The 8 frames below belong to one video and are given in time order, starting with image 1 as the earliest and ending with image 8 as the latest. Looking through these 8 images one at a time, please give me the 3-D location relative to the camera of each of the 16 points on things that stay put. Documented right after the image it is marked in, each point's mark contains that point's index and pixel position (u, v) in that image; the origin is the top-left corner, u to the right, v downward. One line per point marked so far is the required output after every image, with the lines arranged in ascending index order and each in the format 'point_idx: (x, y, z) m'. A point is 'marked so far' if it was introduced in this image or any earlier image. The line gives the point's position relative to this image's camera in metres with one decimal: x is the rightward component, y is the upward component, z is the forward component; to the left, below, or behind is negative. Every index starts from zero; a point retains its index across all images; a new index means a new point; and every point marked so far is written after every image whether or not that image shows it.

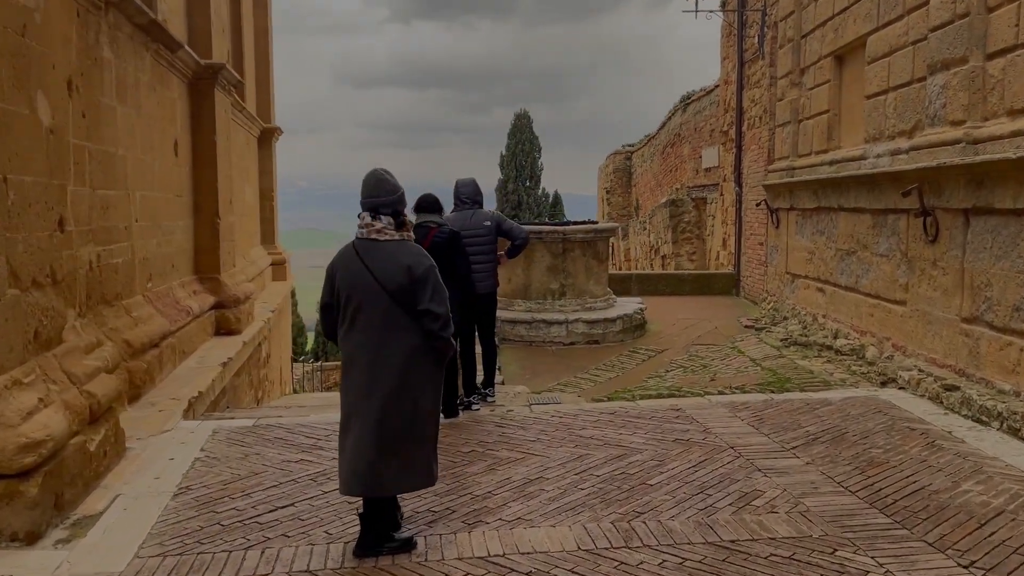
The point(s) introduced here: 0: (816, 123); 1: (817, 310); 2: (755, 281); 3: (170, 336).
0: (+2.9, +1.6, +8.0) m
1: (+2.8, -0.2, +7.7) m
2: (+2.9, +0.1, +10.0) m
3: (-2.6, -0.4, +6.4) m
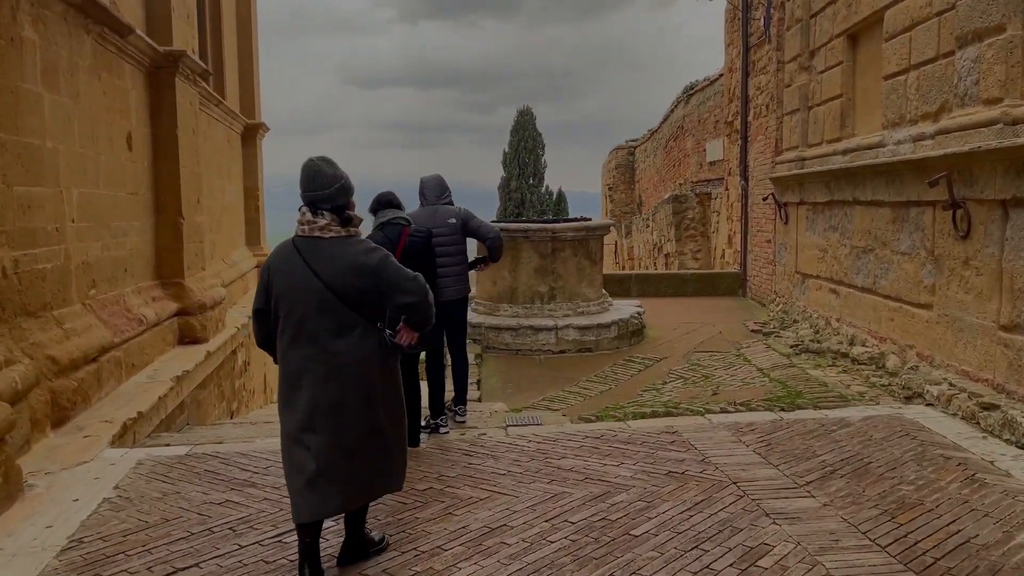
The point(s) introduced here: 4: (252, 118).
0: (+2.8, +1.6, +7.4) m
1: (+2.7, -0.2, +7.0) m
2: (+2.8, +0.1, +9.4) m
3: (-2.8, -0.4, +5.8) m
4: (-4.2, +2.8, +13.7) m
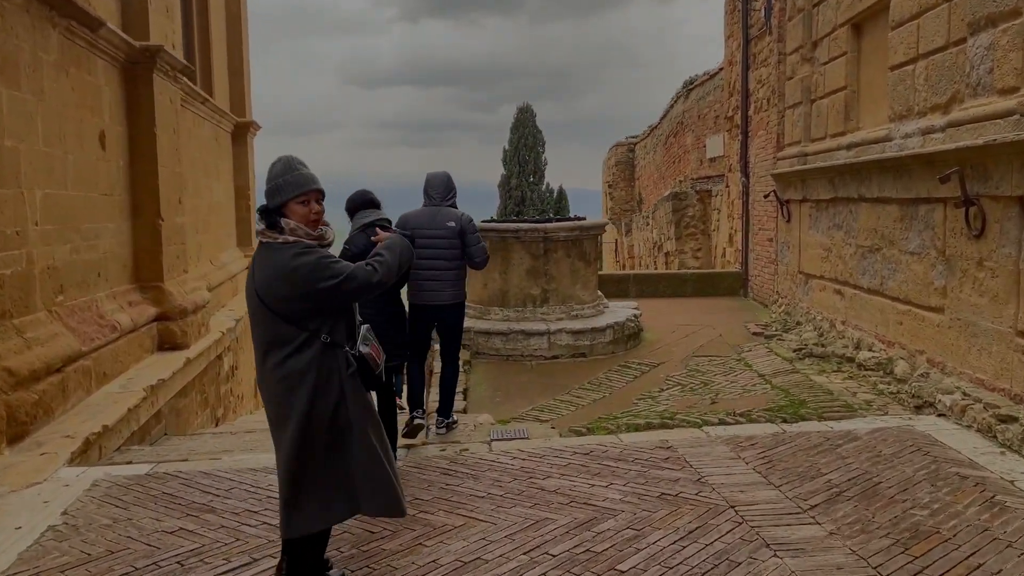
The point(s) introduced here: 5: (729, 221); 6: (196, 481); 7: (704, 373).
0: (+2.7, +1.6, +7.1) m
1: (+2.6, -0.2, +6.7) m
2: (+2.7, +0.1, +9.1) m
3: (-2.8, -0.5, +5.6) m
4: (-4.3, +2.8, +13.4) m
5: (+2.9, +0.9, +11.3) m
6: (-1.5, -0.9, +3.9) m
7: (+1.4, -0.6, +6.1) m
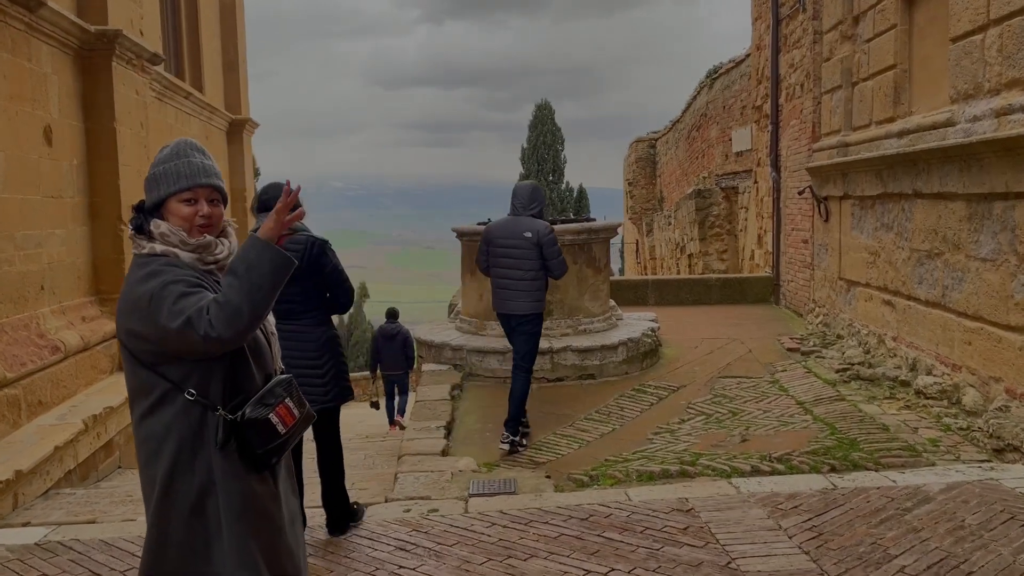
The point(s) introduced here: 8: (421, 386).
0: (+2.7, +1.5, +6.2) m
1: (+2.6, -0.3, +5.8) m
2: (+2.8, 0.0, +8.2) m
3: (-2.9, -0.6, +4.8) m
4: (-4.1, +2.7, +12.7) m
5: (+3.0, +0.8, +10.4) m
6: (-1.5, -1.0, +3.1) m
7: (+1.4, -0.7, +5.3) m
8: (-0.6, -0.6, +5.4) m
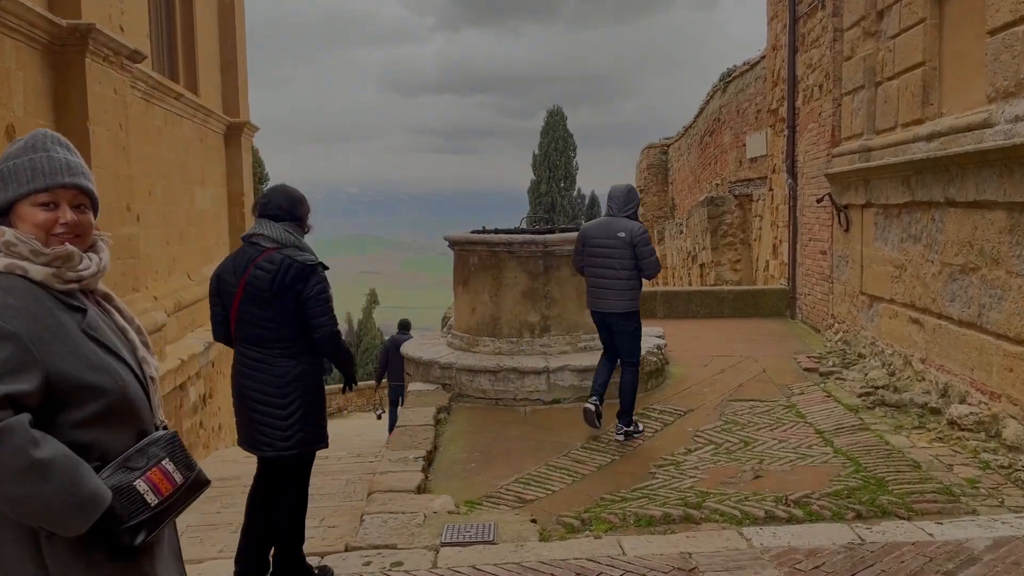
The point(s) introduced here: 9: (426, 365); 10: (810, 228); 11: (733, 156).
0: (+2.7, +1.4, +5.7) m
1: (+2.5, -0.4, +5.3) m
2: (+2.8, -0.1, +7.7) m
3: (-2.9, -0.6, +4.4) m
4: (-4.1, +2.5, +12.4) m
5: (+3.1, +0.7, +9.9) m
6: (-1.6, -1.0, +2.7) m
7: (+1.3, -0.8, +4.8) m
8: (-0.6, -0.7, +5.0) m
9: (-0.6, -0.5, +5.6) m
10: (+2.8, +0.6, +7.8) m
11: (+3.5, +2.1, +13.3) m
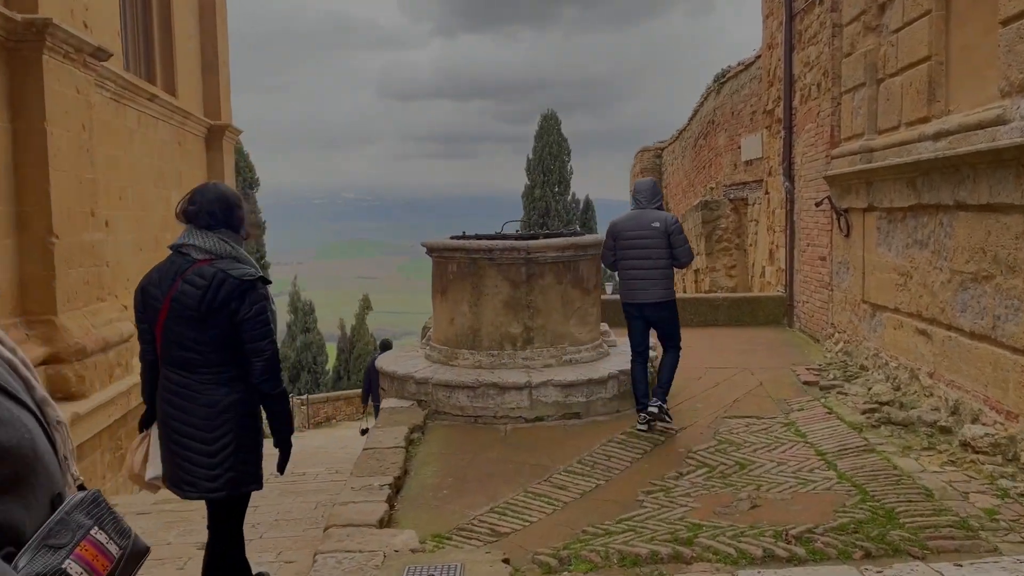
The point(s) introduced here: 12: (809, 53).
0: (+2.5, +1.3, +5.4) m
1: (+2.4, -0.4, +5.0) m
2: (+2.6, -0.2, +7.3) m
3: (-3.1, -0.7, +4.0) m
4: (-4.2, +2.4, +12.0) m
5: (+2.9, +0.6, +9.6) m
6: (-1.7, -1.1, +2.3) m
7: (+1.2, -0.8, +4.4) m
8: (-0.8, -0.8, +4.6) m
9: (-0.7, -0.6, +5.2) m
10: (+2.6, +0.5, +7.4) m
11: (+3.4, +2.0, +13.0) m
12: (+2.6, +2.1, +7.5) m
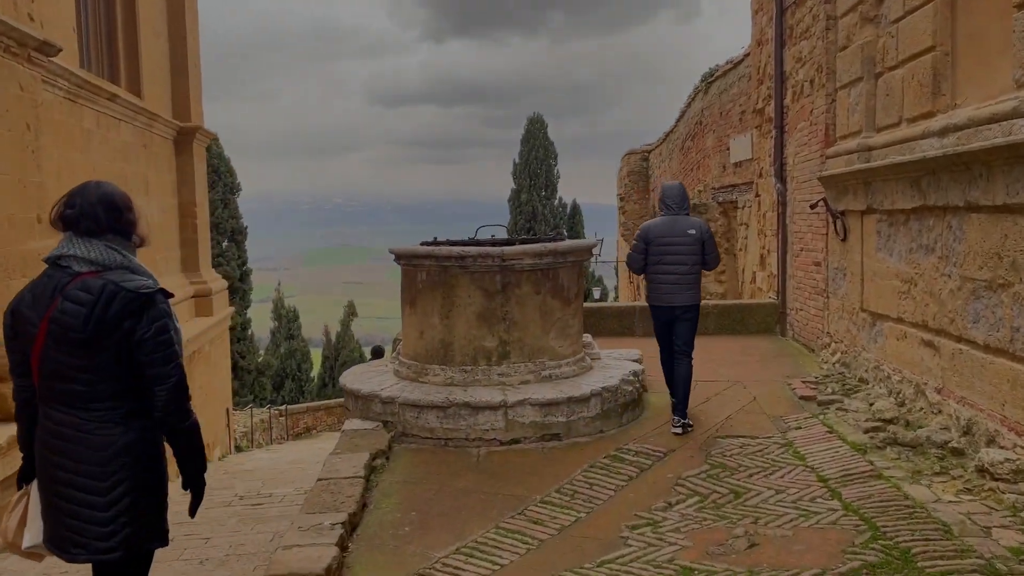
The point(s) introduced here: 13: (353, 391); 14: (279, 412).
0: (+2.4, +1.3, +5.0) m
1: (+2.3, -0.5, +4.6) m
2: (+2.5, -0.2, +7.0) m
3: (-3.2, -0.8, +3.6) m
4: (-4.5, +2.3, +11.6) m
5: (+2.7, +0.5, +9.2) m
6: (-1.9, -1.1, +1.9) m
7: (+1.1, -0.9, +4.1) m
8: (-0.9, -0.8, +4.2) m
9: (-0.8, -0.6, +4.8) m
10: (+2.4, +0.4, +7.1) m
11: (+3.1, +1.9, +12.6) m
12: (+2.5, +2.0, +7.1) m
13: (-0.9, -0.6, +4.9) m
14: (-4.5, -2.4, +16.3) m
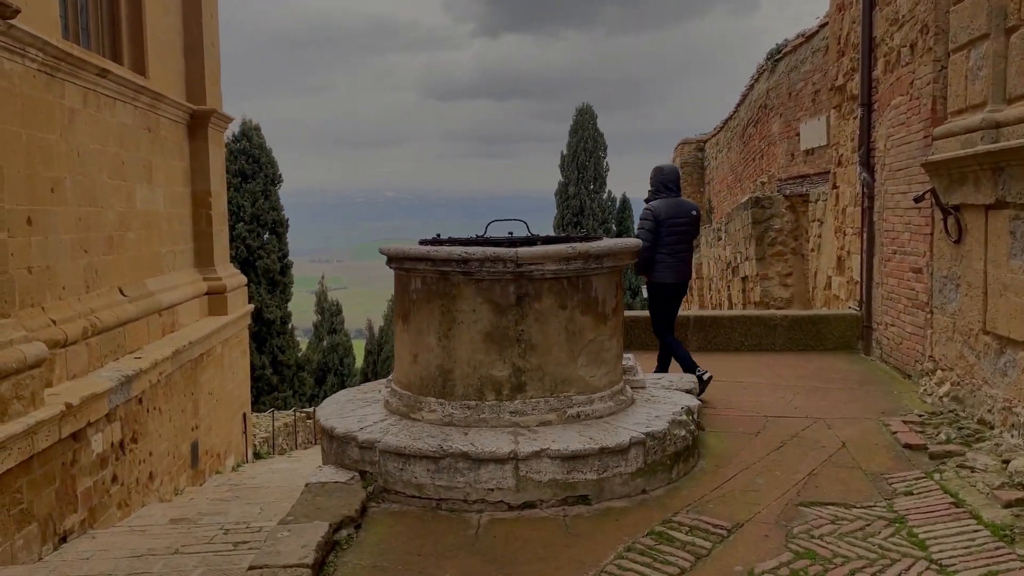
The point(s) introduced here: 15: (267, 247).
0: (+2.5, +1.2, +3.8) m
1: (+2.3, -0.6, +3.4) m
2: (+2.7, -0.3, +5.7) m
3: (-3.2, -0.8, +2.7) m
4: (-4.0, +2.4, +10.7) m
5: (+3.1, +0.5, +7.9) m
6: (-2.0, -1.2, +0.9) m
7: (+1.1, -1.0, +2.9) m
8: (-0.9, -0.9, +3.2) m
9: (-0.8, -0.7, +3.8) m
10: (+2.7, +0.4, +5.8) m
11: (+3.6, +1.9, +11.3) m
12: (+2.7, +2.0, +5.9) m
13: (-0.9, -0.6, +3.9) m
14: (-3.8, -2.3, +15.4) m
15: (-5.7, +0.9, +19.4) m
